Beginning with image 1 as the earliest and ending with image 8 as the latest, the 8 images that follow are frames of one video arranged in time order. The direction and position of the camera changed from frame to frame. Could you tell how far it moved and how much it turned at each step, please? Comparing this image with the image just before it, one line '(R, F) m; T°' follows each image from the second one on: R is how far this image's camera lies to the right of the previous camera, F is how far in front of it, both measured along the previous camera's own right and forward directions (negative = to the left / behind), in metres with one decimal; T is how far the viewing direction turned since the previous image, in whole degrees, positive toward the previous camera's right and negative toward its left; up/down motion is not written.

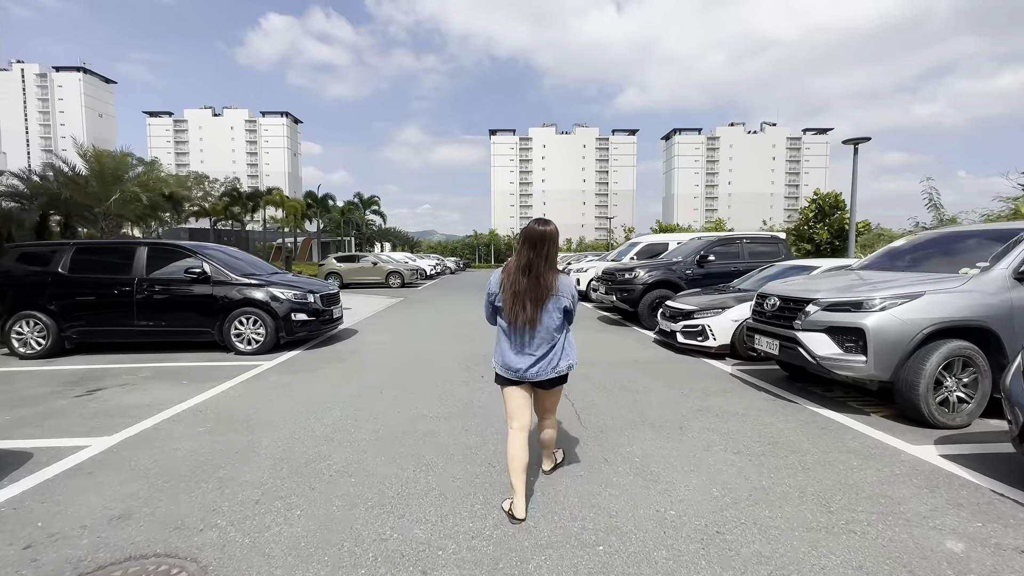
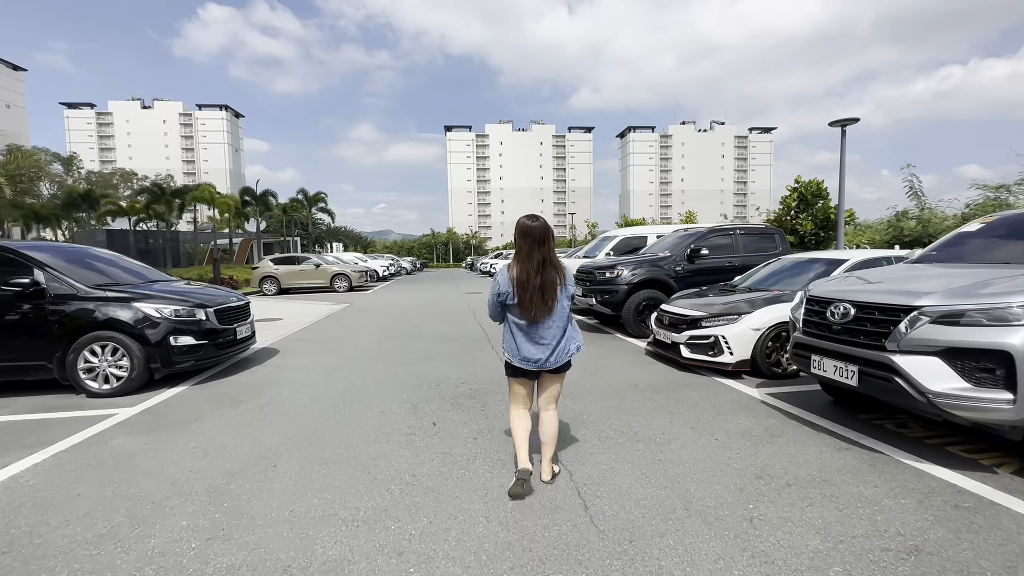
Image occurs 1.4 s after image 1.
(0.0, +1.7) m; +5°
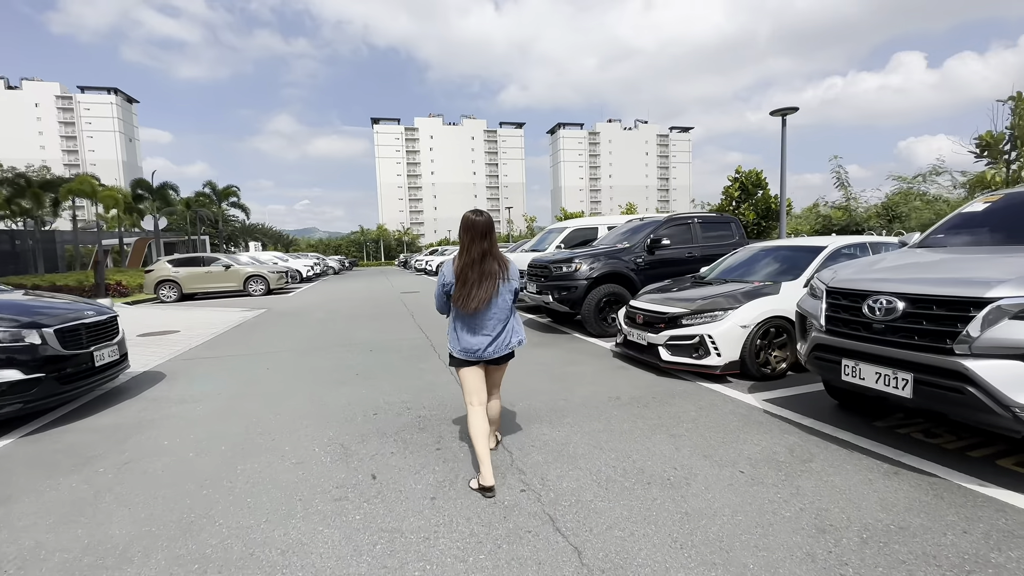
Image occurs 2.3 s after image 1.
(-0.2, +1.0) m; +8°
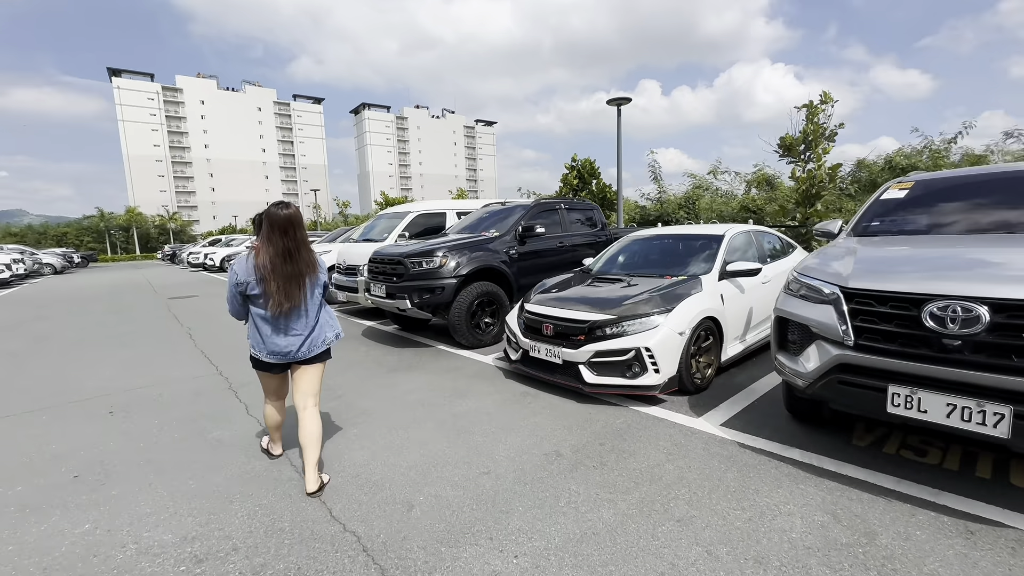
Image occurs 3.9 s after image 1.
(-0.4, +1.8) m; +23°
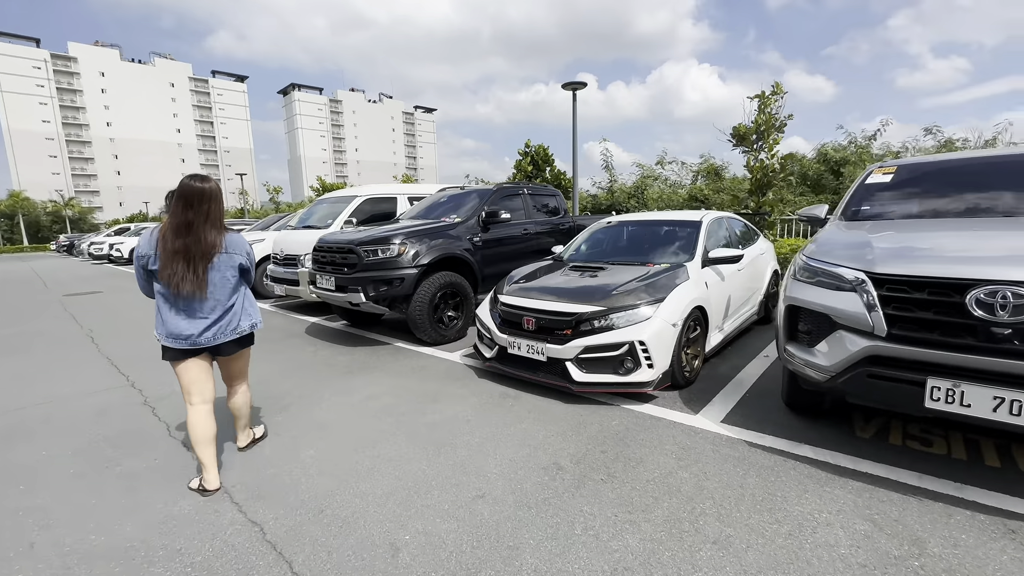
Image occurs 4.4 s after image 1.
(-0.3, +0.5) m; +7°
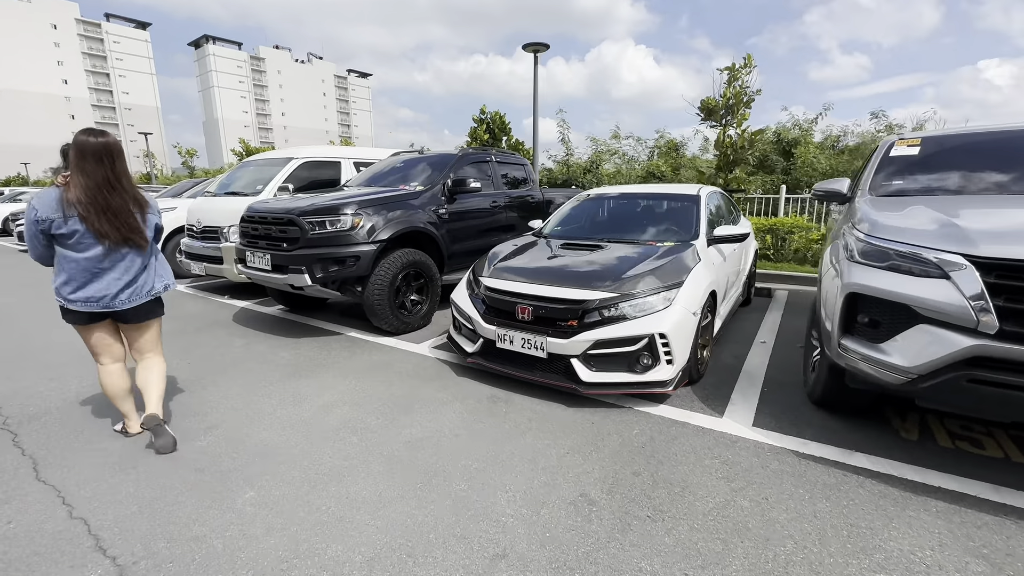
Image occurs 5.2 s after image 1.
(-0.4, +0.7) m; +8°
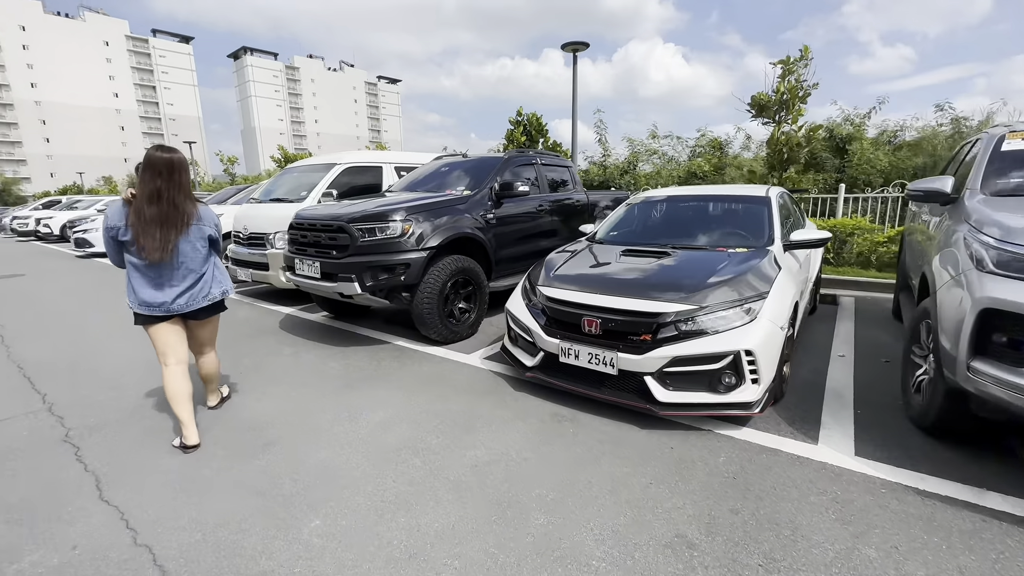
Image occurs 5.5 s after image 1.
(-0.3, +0.2) m; -3°
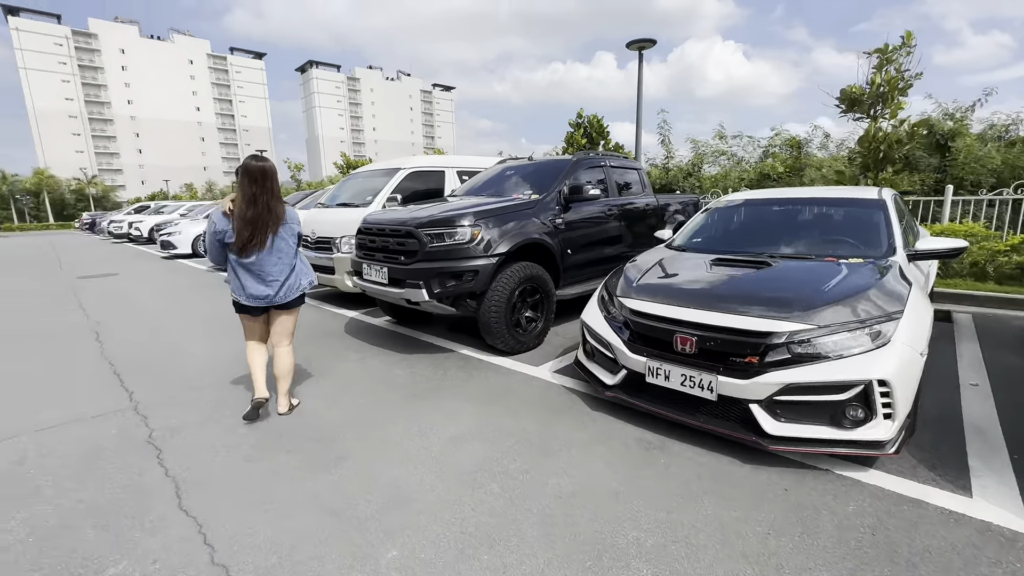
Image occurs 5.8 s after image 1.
(-0.2, +0.2) m; -6°
